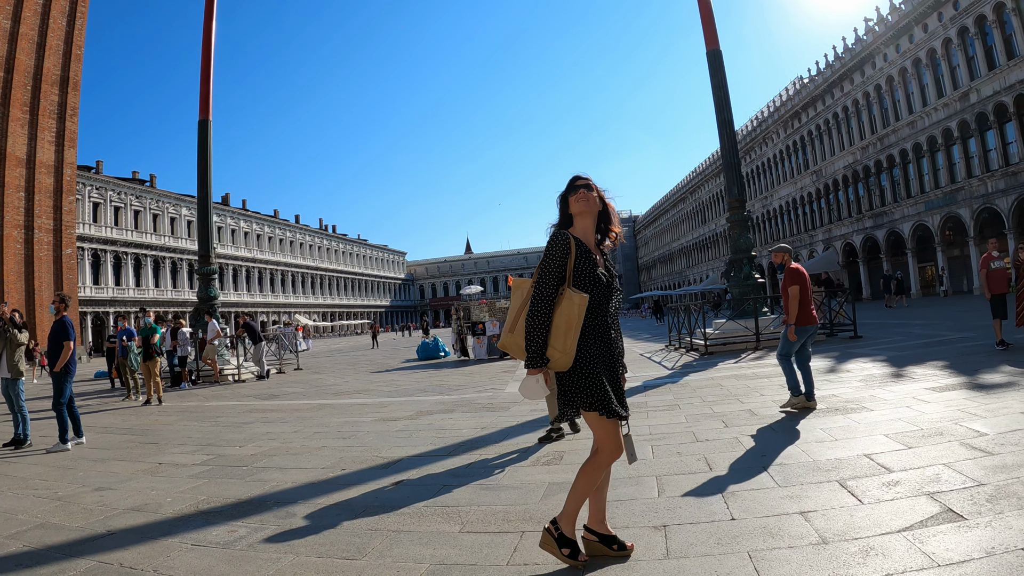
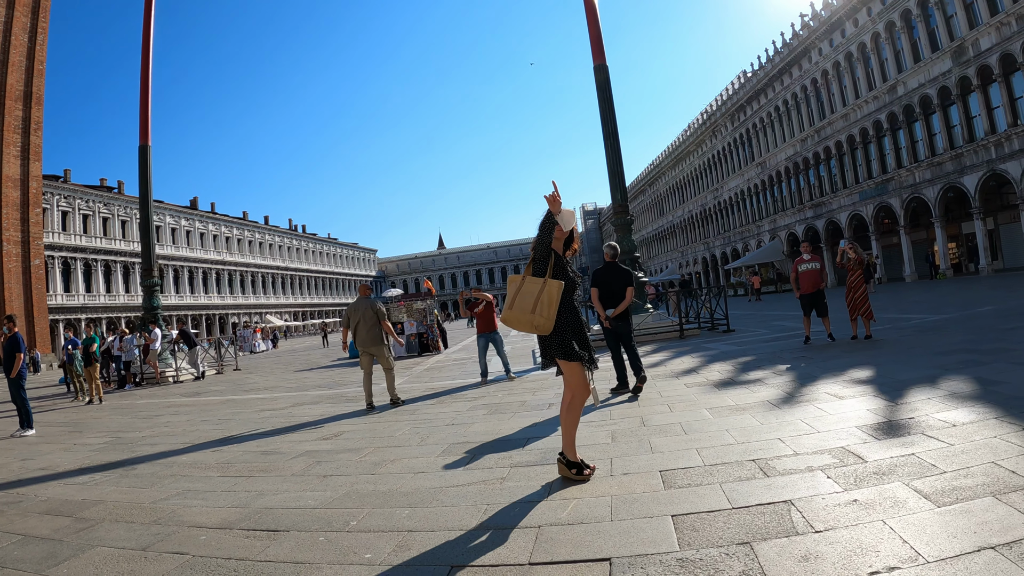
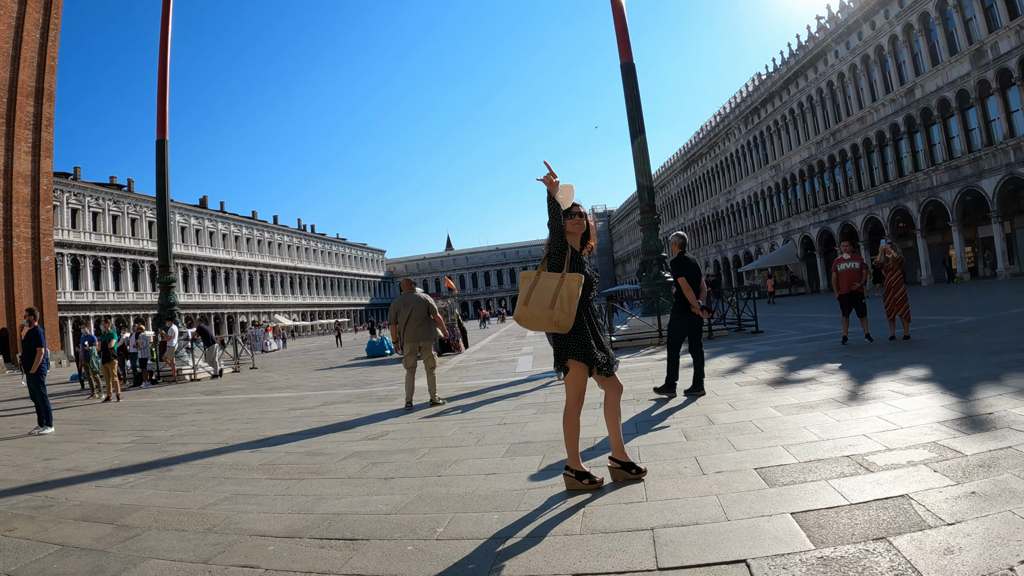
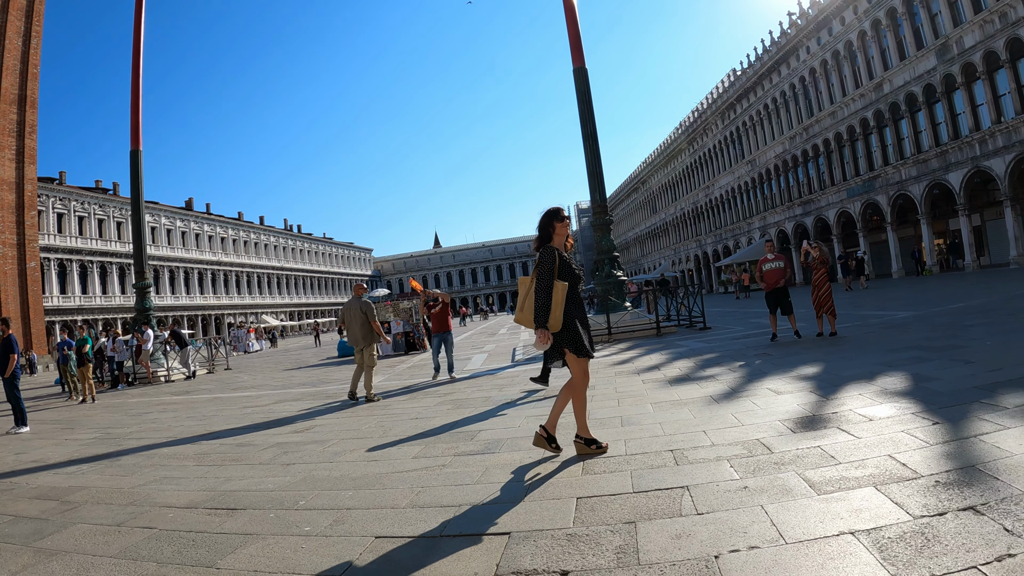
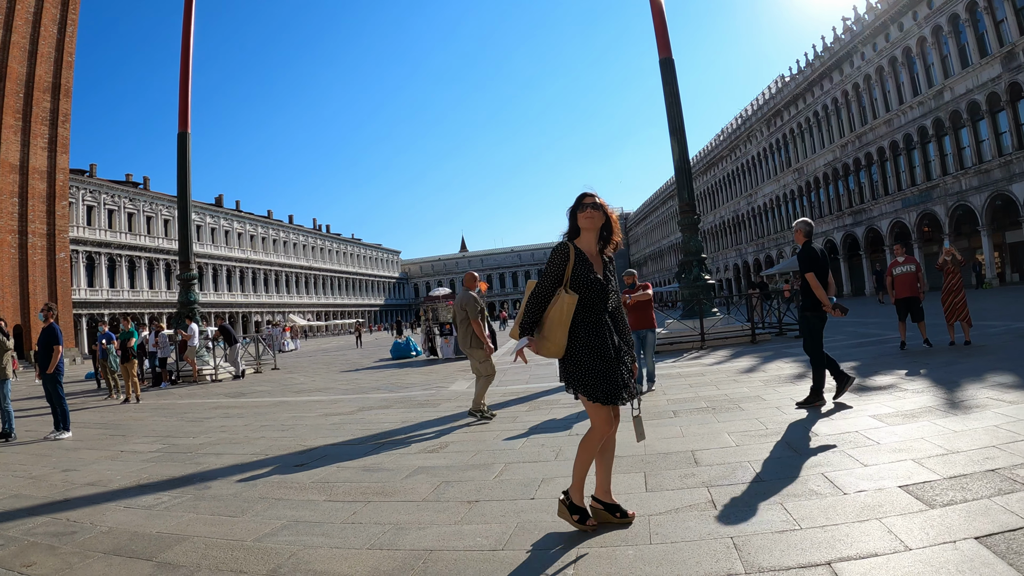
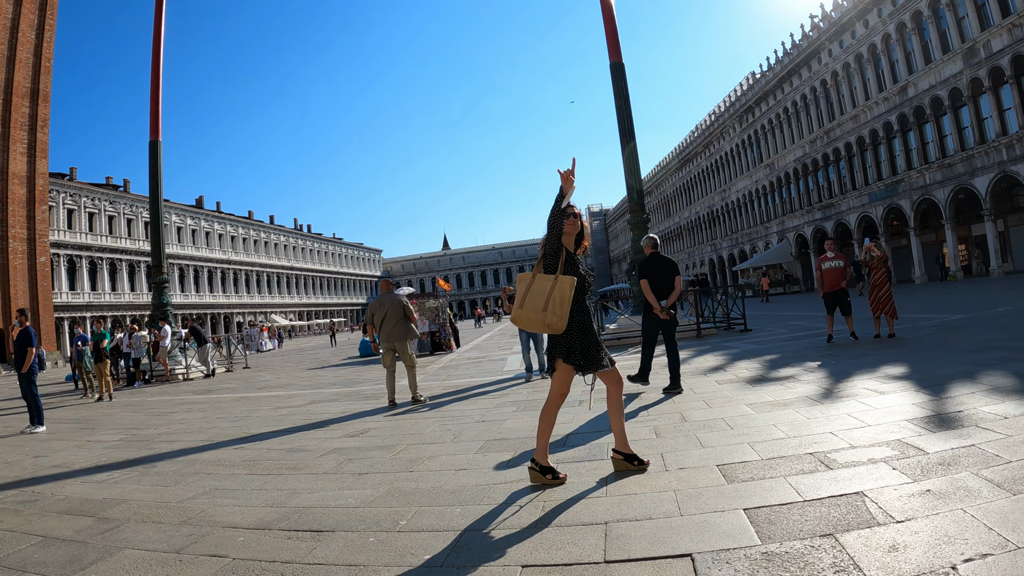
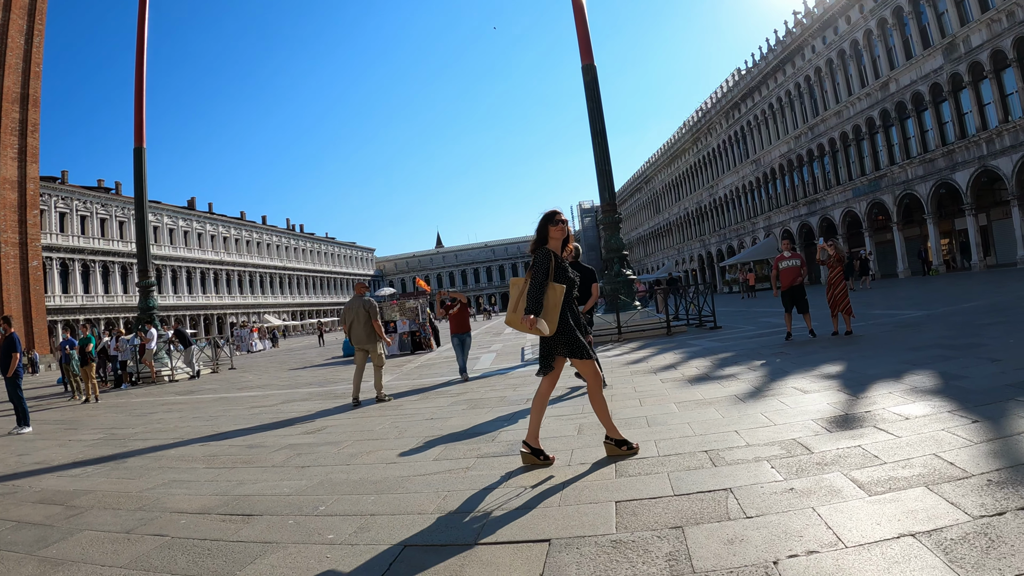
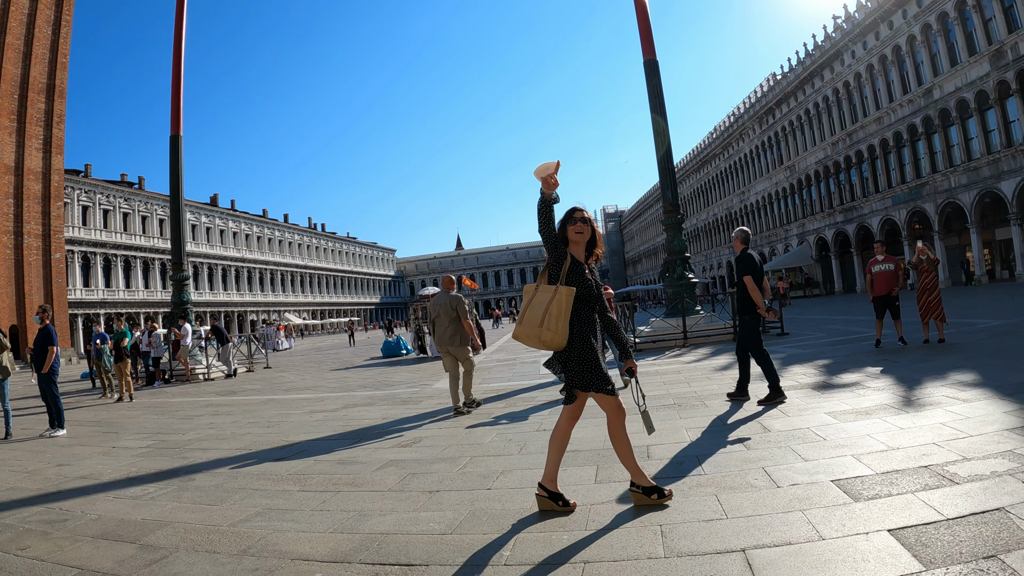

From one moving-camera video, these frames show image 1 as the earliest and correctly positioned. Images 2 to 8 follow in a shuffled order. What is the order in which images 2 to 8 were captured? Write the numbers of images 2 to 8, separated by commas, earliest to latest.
5, 8, 3, 6, 2, 7, 4
